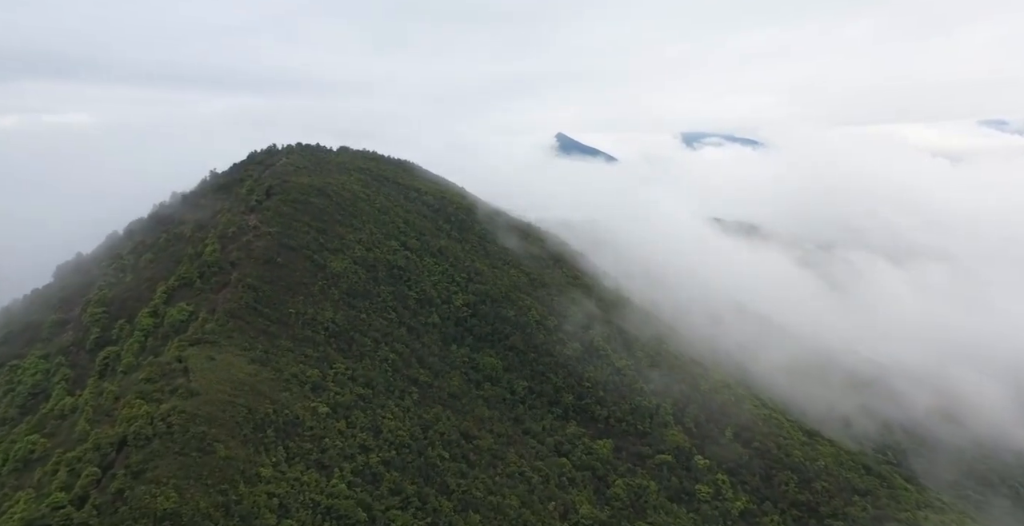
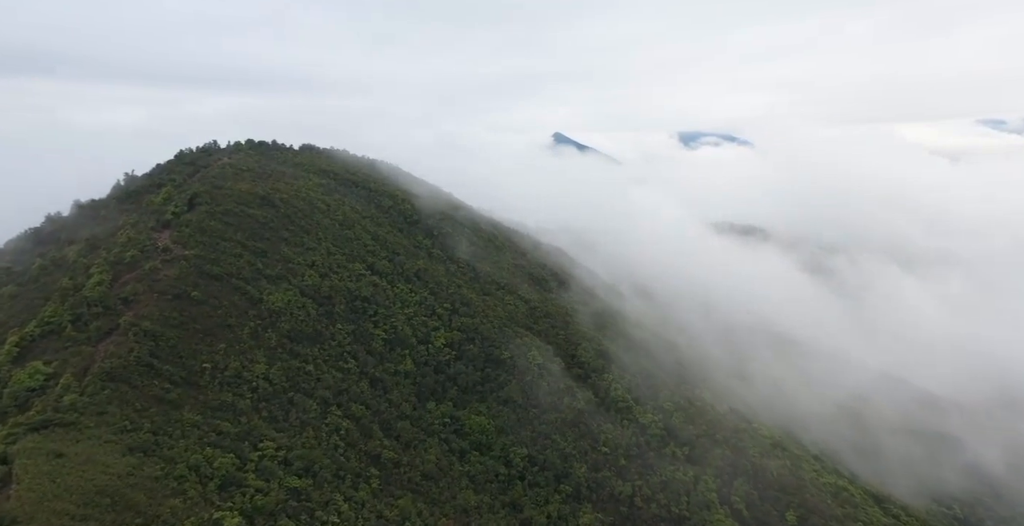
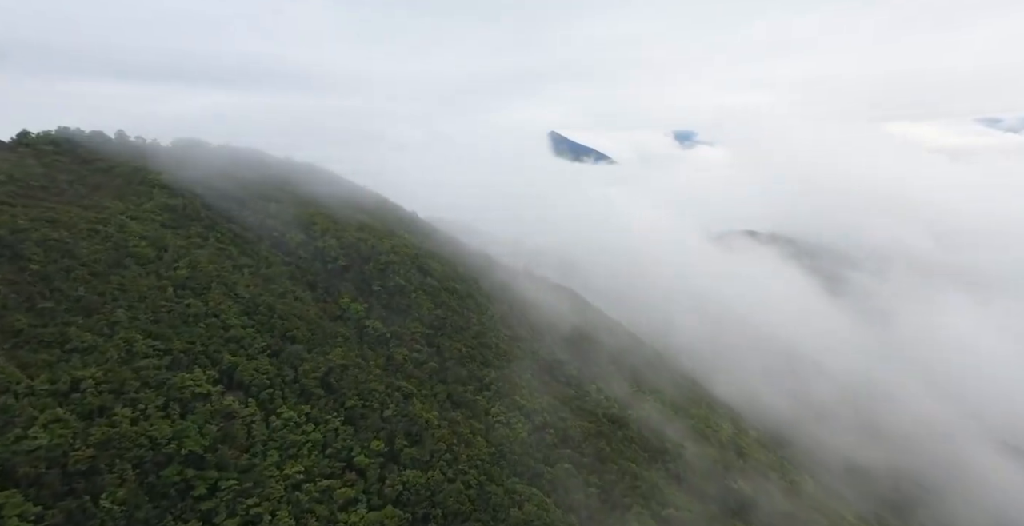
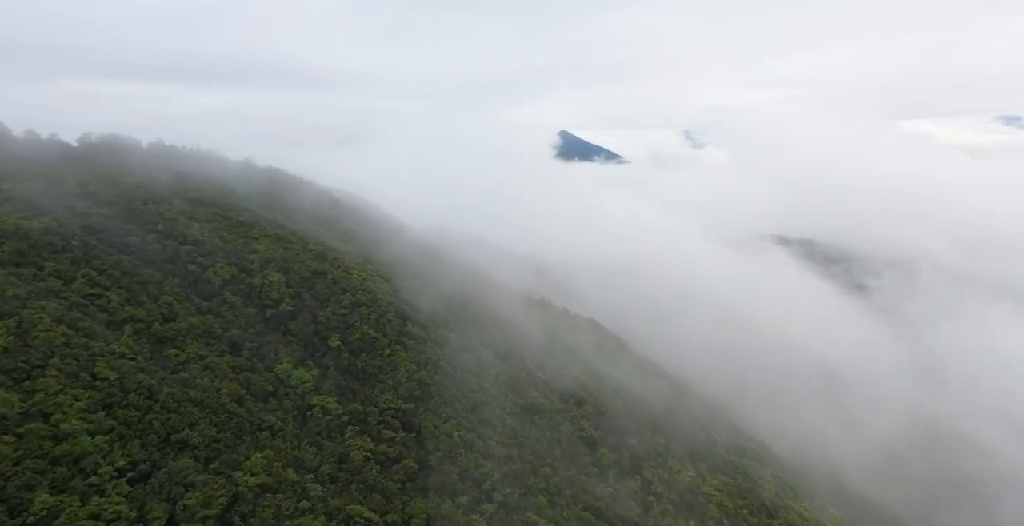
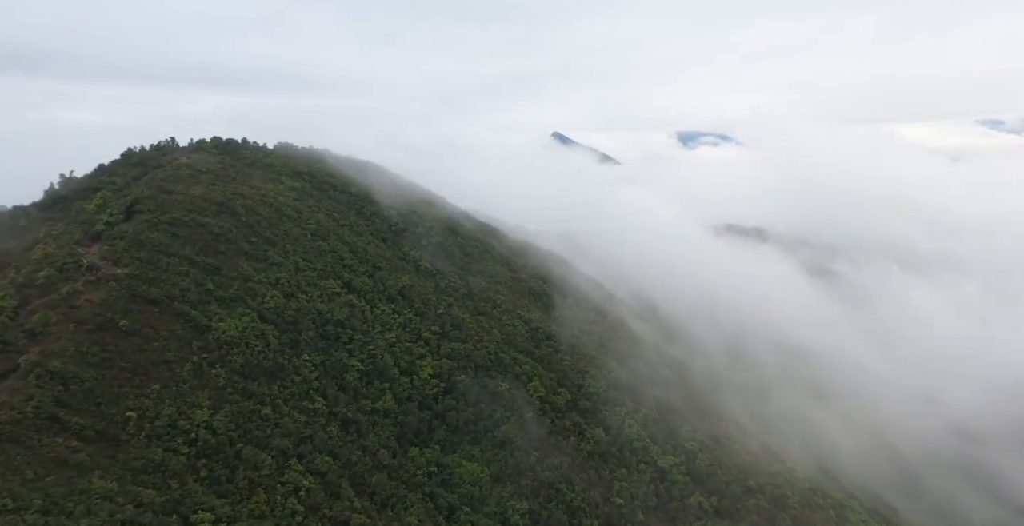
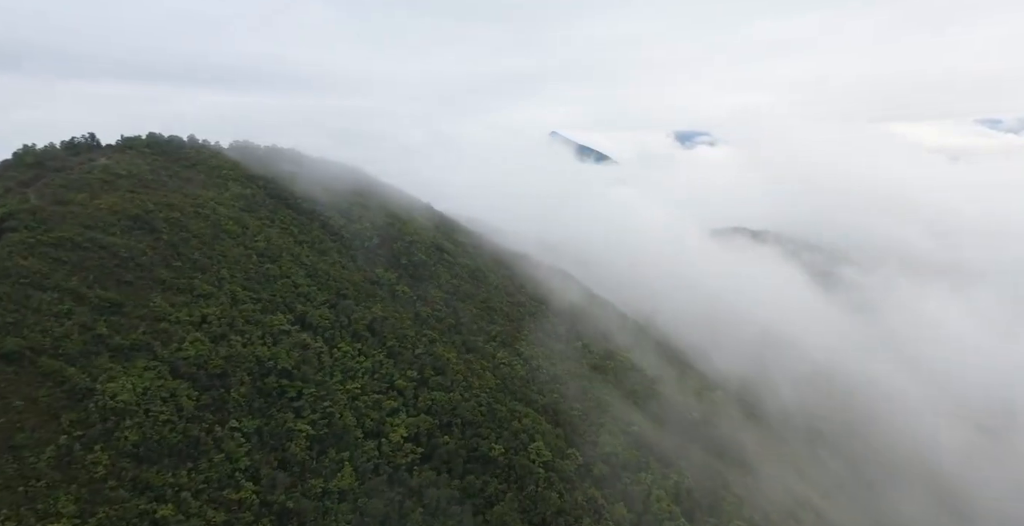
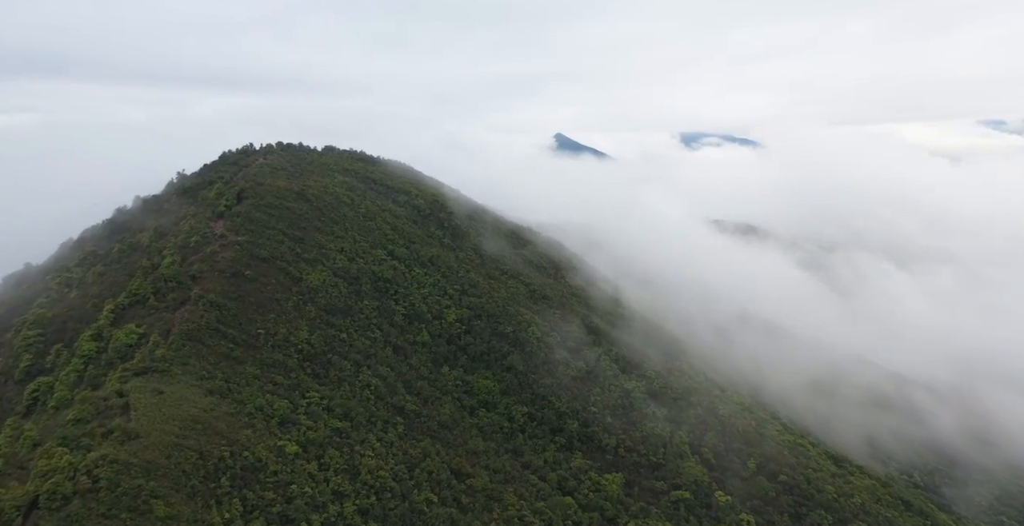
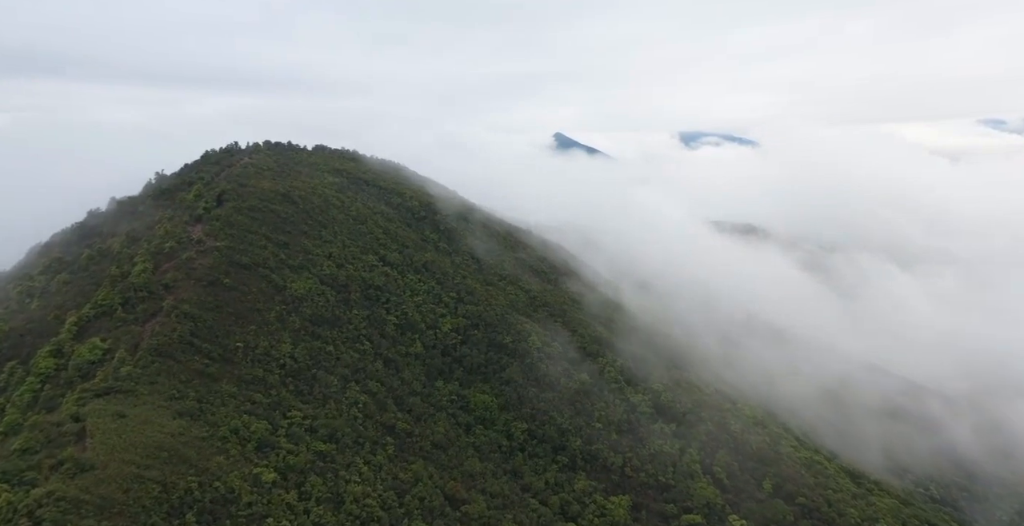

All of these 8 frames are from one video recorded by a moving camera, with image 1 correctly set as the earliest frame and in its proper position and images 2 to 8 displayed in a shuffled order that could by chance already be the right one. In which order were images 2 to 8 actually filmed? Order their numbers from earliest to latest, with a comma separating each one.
7, 8, 2, 5, 6, 3, 4
